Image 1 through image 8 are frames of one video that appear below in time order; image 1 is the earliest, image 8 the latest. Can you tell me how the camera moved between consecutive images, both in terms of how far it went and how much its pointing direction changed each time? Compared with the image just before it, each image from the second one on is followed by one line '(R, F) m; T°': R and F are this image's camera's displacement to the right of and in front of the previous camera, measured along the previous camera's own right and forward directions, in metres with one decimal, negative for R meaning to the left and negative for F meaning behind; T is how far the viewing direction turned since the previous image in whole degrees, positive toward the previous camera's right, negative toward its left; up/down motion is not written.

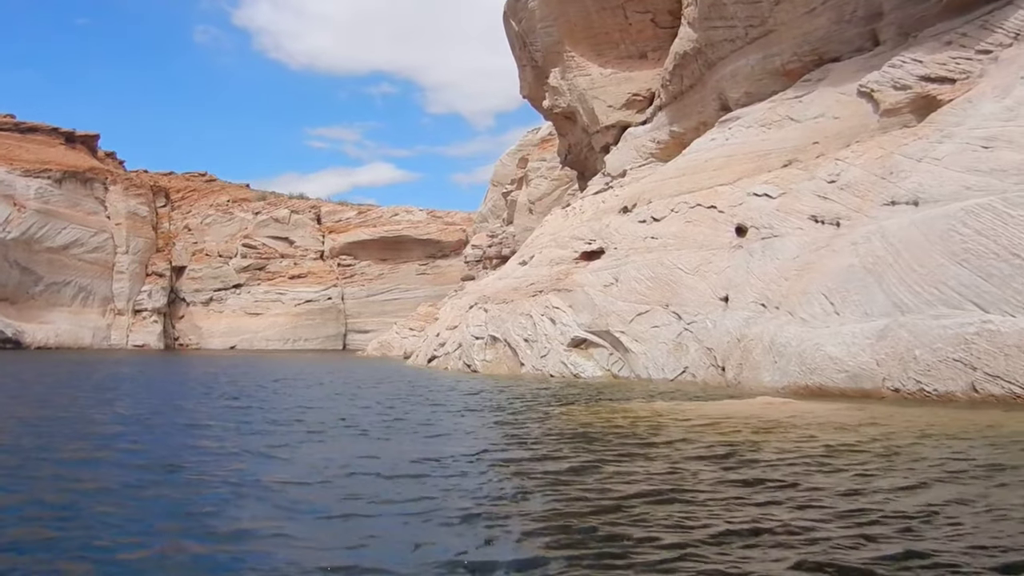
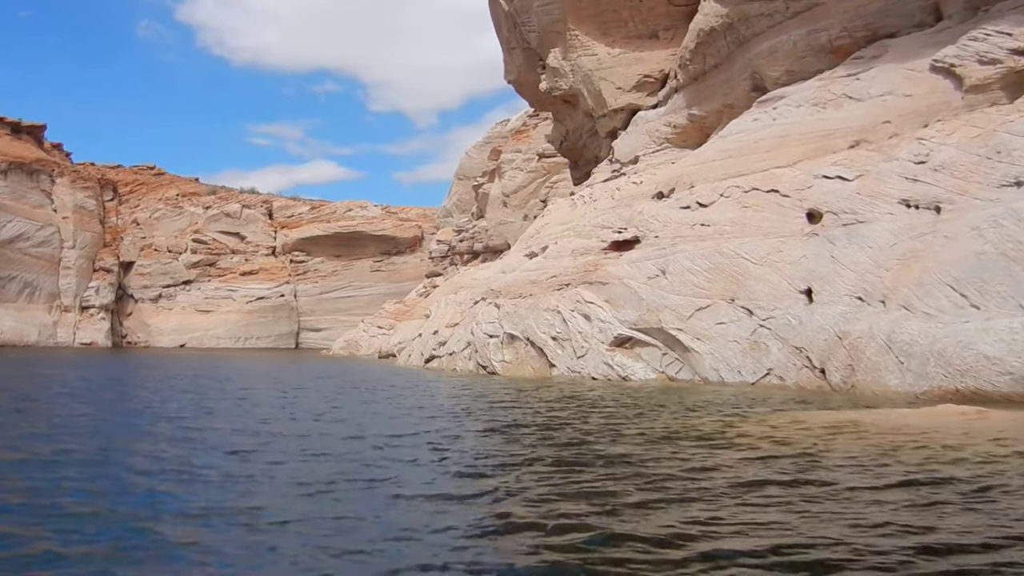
(-1.0, +1.8) m; +2°
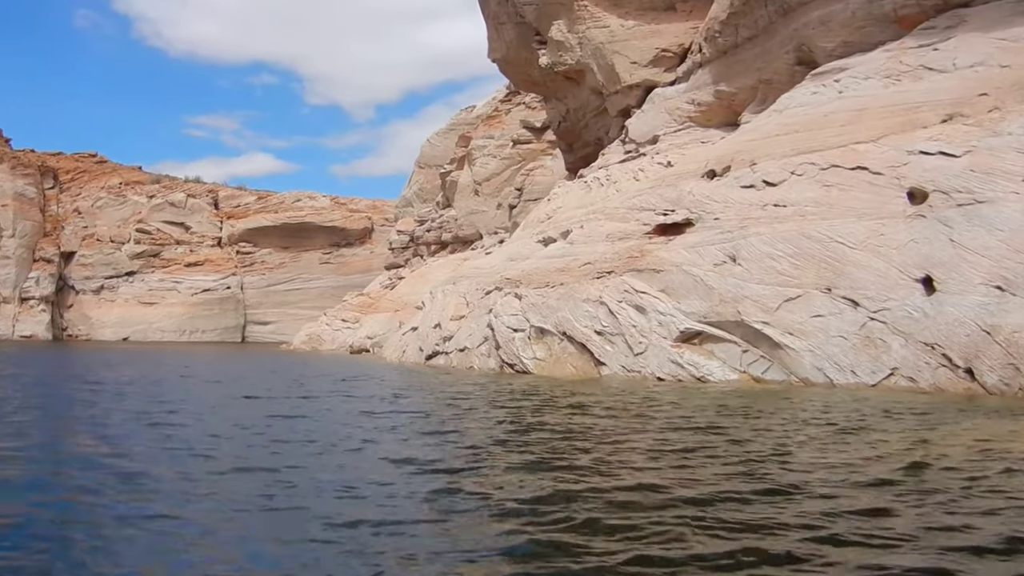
(-1.1, +1.8) m; +2°
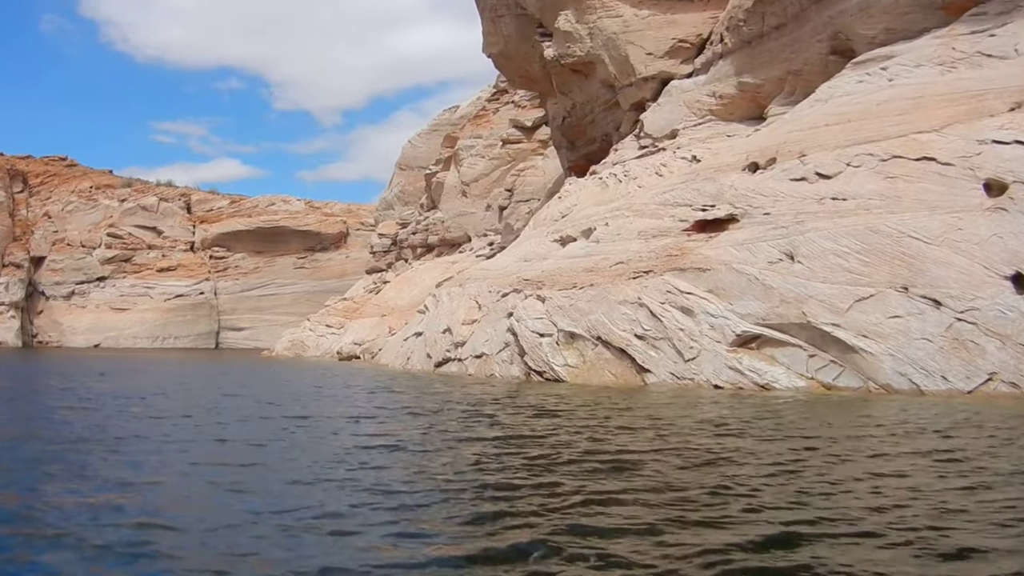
(-0.6, +1.1) m; +1°
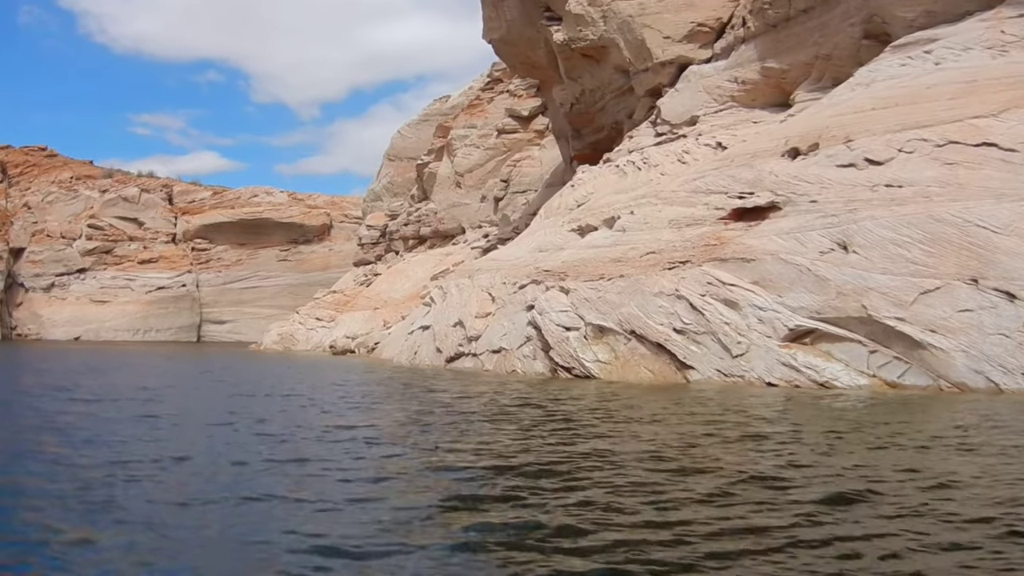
(-0.5, +0.8) m; +1°
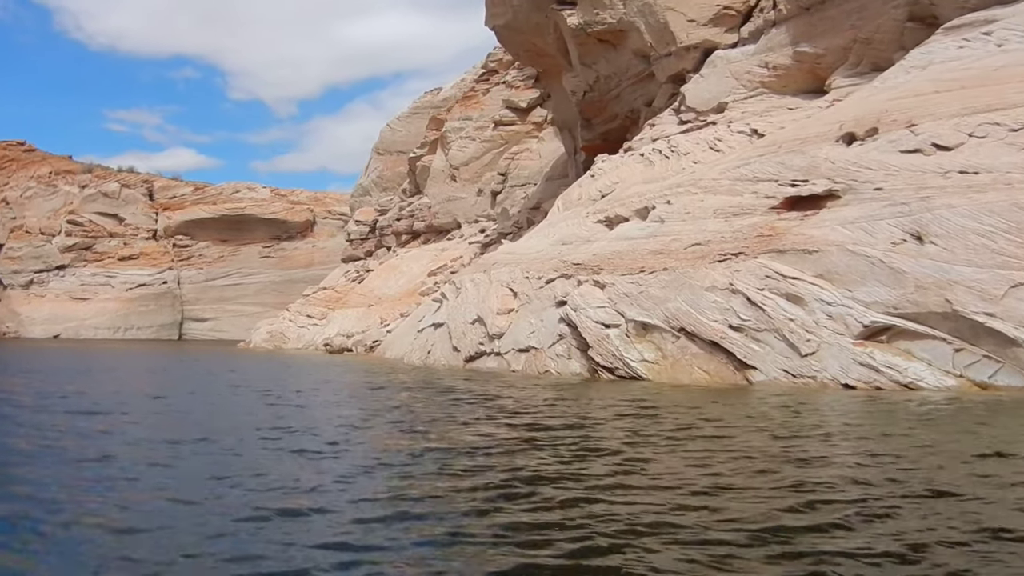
(-0.5, +1.0) m; +1°
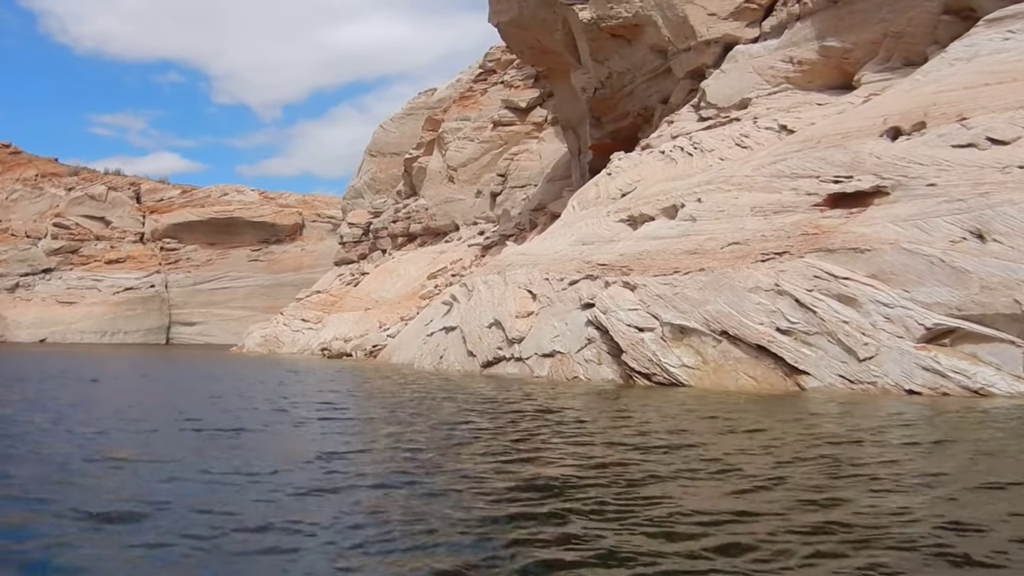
(-0.4, +0.7) m; +1°
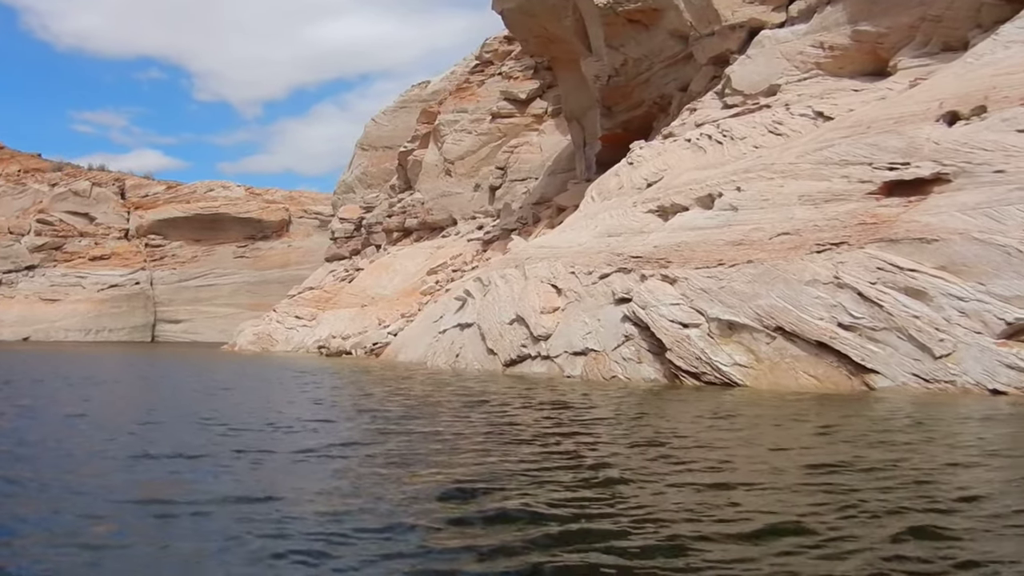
(-0.4, +0.7) m; +1°
